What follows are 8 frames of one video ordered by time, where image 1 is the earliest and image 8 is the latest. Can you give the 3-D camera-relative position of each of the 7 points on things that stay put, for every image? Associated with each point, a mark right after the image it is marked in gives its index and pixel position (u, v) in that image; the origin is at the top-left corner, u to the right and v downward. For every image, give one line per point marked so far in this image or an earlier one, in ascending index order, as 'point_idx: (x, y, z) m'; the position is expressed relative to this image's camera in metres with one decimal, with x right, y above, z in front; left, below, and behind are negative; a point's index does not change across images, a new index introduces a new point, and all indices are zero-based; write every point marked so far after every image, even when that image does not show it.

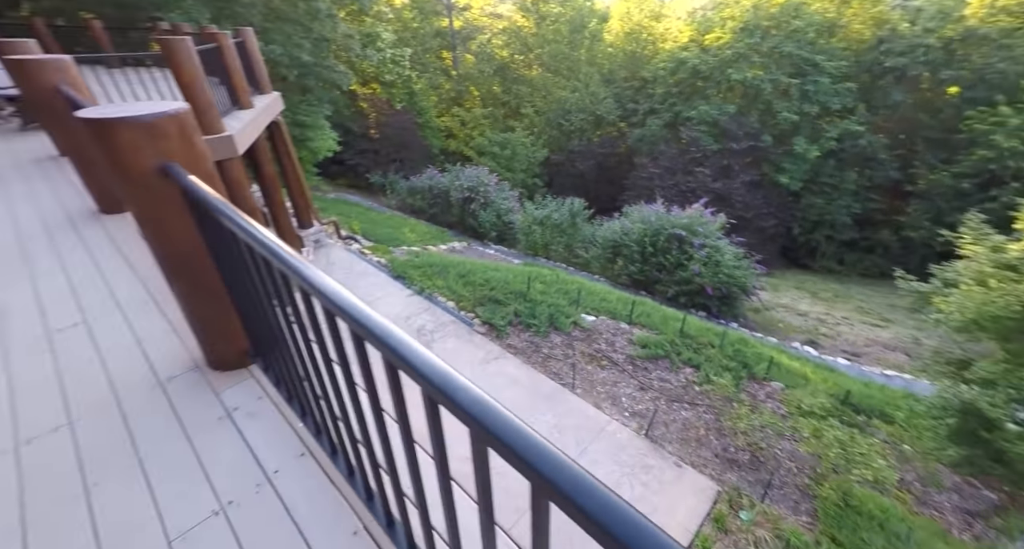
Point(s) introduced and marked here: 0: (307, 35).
0: (-4.9, +5.5, +10.3) m
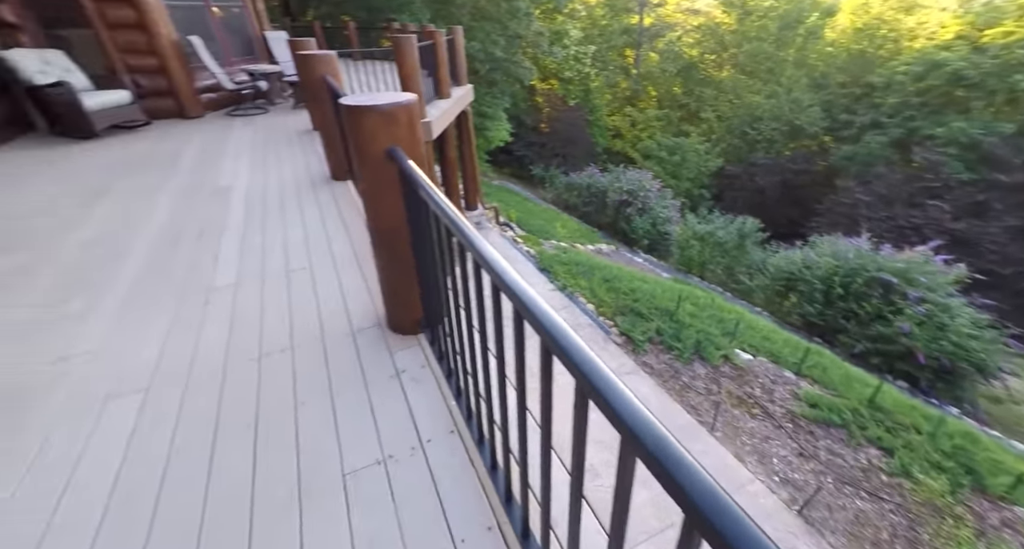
0: (-0.3, +5.9, +11.2) m
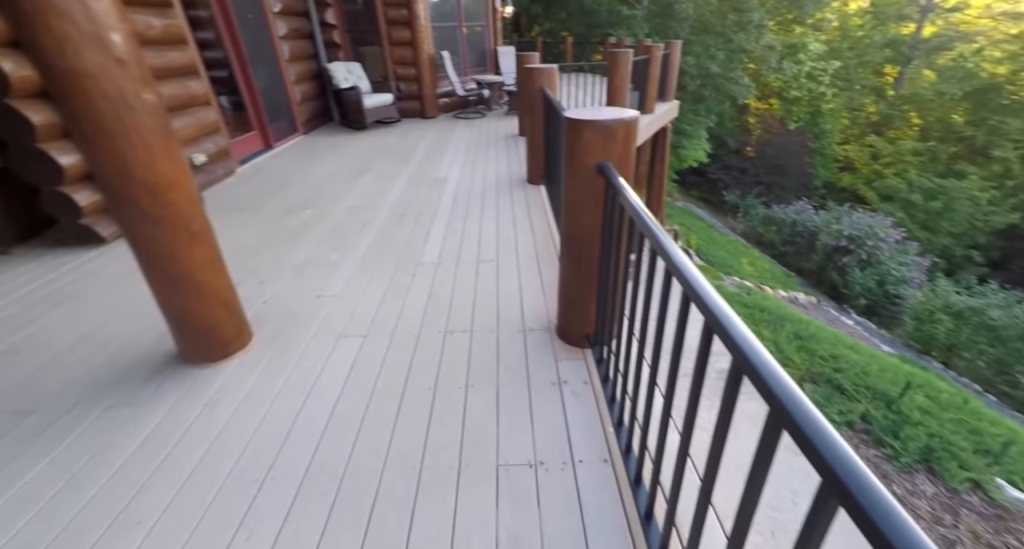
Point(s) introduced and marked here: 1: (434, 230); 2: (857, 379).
0: (+4.9, +5.2, +10.5) m
1: (-0.5, +0.3, +3.1) m
2: (+2.7, -0.8, +3.5) m
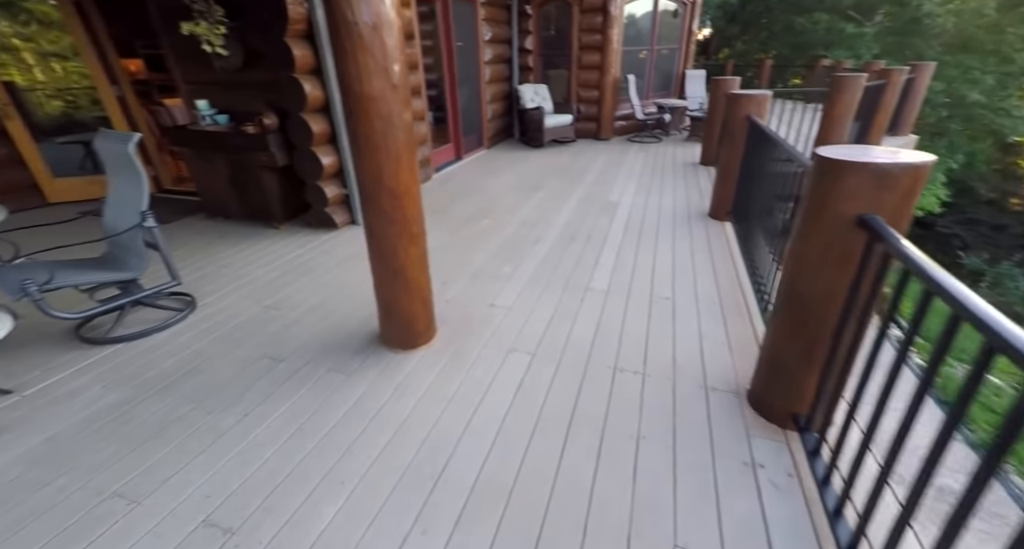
0: (+8.8, +3.7, +8.4) m
1: (+0.6, +0.1, +3.1) m
2: (+3.5, -1.4, +2.4) m
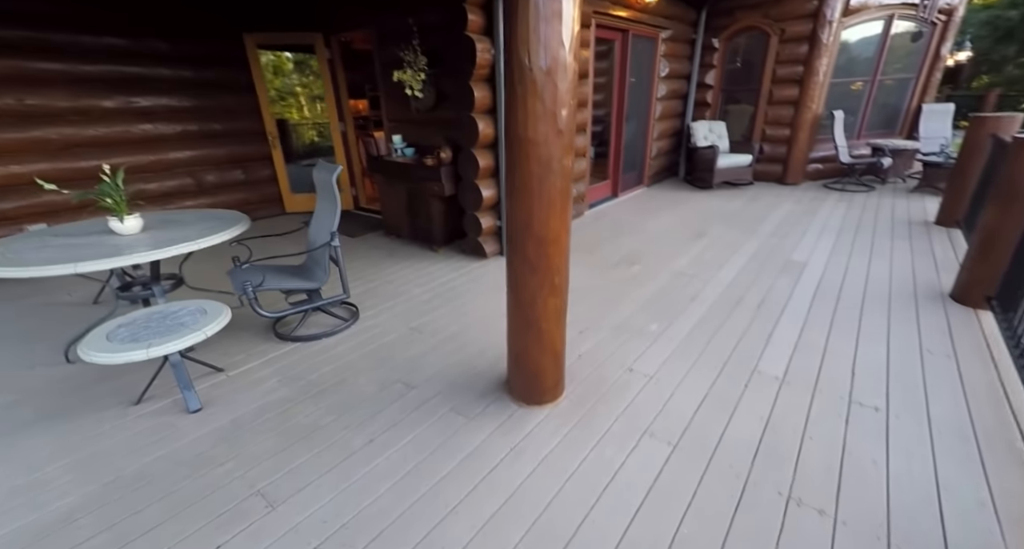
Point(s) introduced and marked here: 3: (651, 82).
0: (+11.3, +1.9, +5.0) m
1: (+1.5, -0.3, +2.5) m
2: (+3.8, -2.0, +0.9) m
3: (+1.9, +2.7, +6.4) m
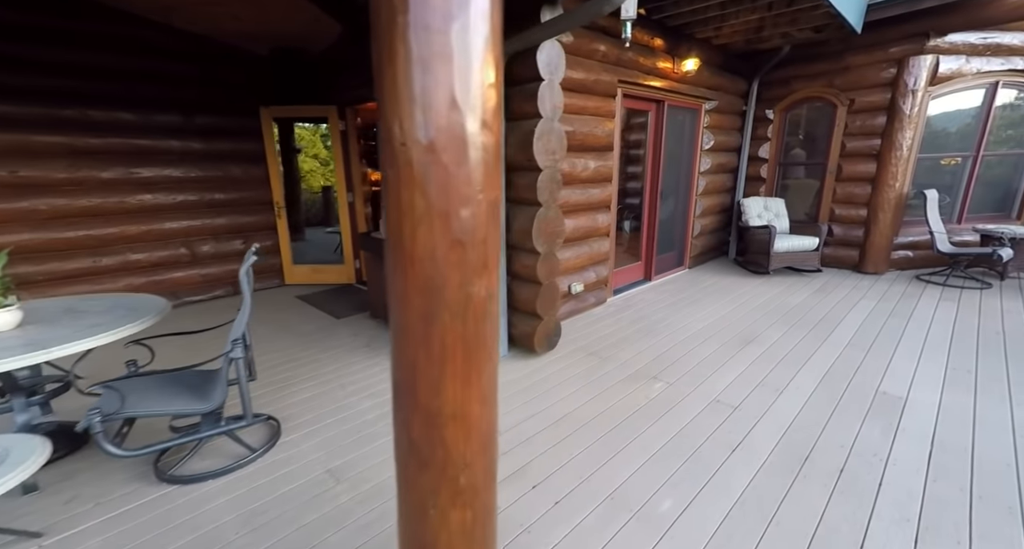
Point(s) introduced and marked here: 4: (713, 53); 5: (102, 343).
0: (+11.4, +0.6, +3.2) m
1: (+1.2, -0.9, +1.6) m
2: (+3.3, -2.5, -0.6) m
3: (+2.3, +1.5, +5.7) m
4: (+2.4, +2.7, +5.6) m
5: (-1.9, -0.3, +2.2) m
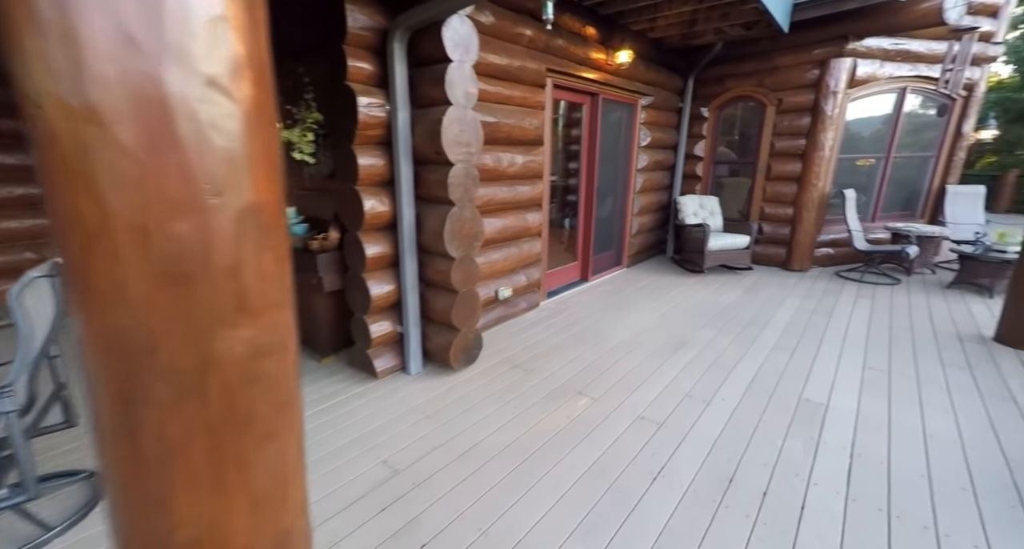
0: (+10.7, +0.6, +4.0) m
1: (+0.9, -0.9, +1.3) m
2: (+3.1, -2.5, -0.5) m
3: (+1.4, +1.5, +5.5) m
4: (+1.6, +2.7, +5.4) m
5: (-2.3, -0.4, +1.6) m
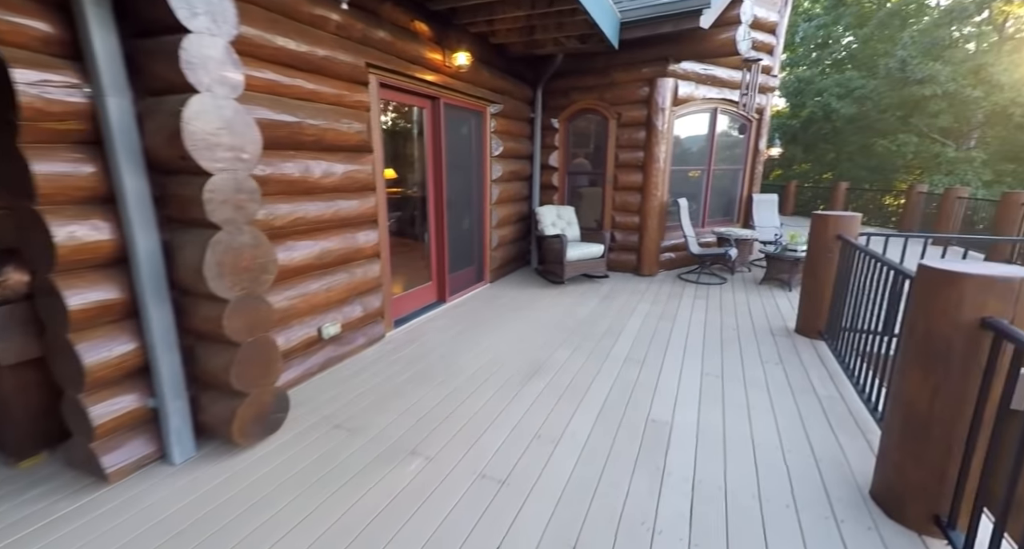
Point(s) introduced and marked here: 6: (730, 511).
0: (+9.1, +1.0, +6.1) m
1: (+0.3, -1.0, +0.9) m
2: (+3.1, -2.4, -0.3) m
3: (-0.4, +1.3, +5.2) m
4: (-0.3, +2.5, +5.1) m
5: (-2.8, -0.7, +0.4) m
6: (+0.9, -0.9, +1.7) m
